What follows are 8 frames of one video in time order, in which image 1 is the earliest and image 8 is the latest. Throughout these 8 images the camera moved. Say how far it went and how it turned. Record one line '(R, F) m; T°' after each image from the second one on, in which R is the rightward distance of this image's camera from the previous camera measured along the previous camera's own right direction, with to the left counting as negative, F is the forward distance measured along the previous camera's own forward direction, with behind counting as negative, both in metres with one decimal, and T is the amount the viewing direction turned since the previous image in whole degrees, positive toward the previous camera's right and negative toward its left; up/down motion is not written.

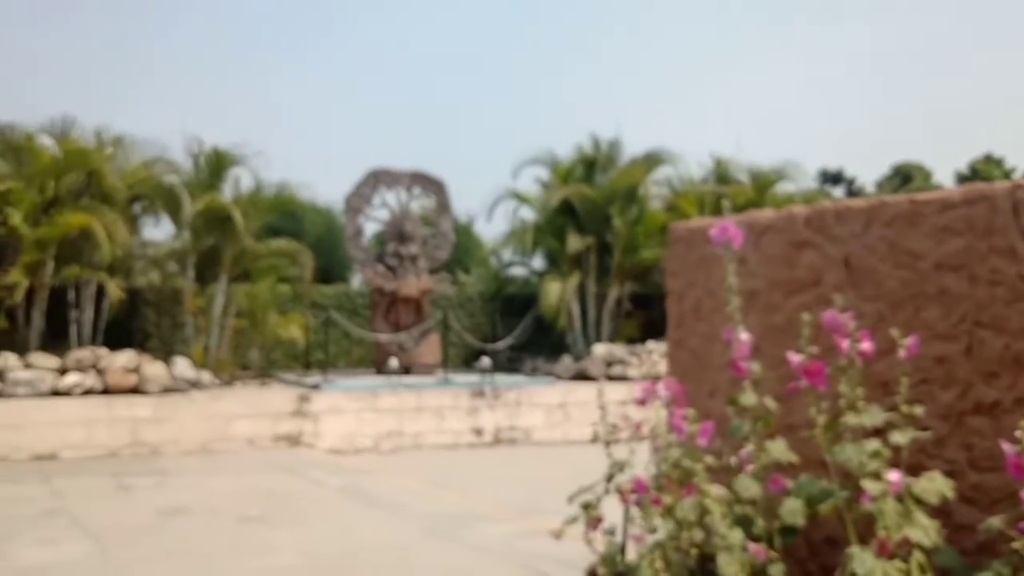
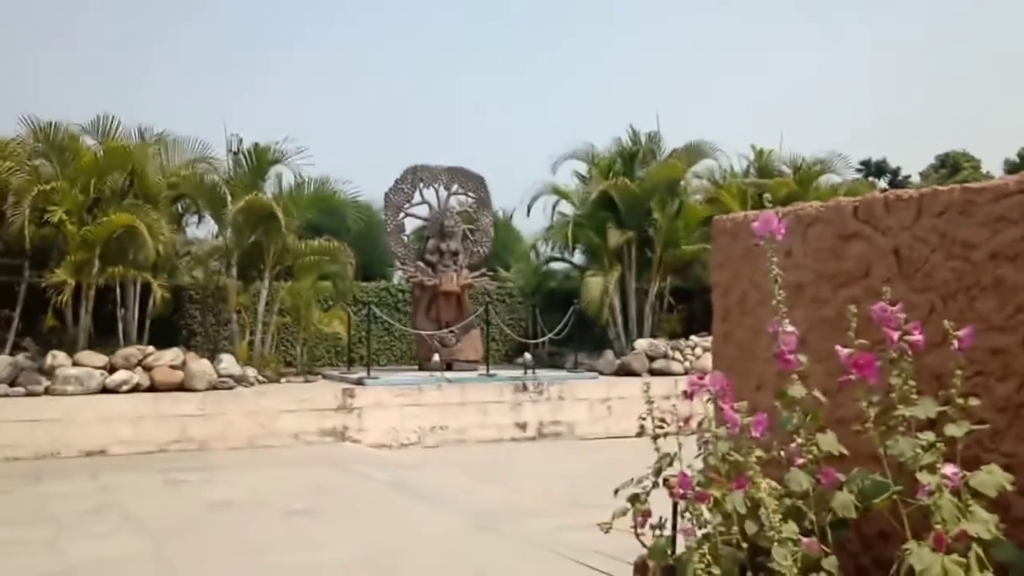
(0.0, 0.0) m; -2°
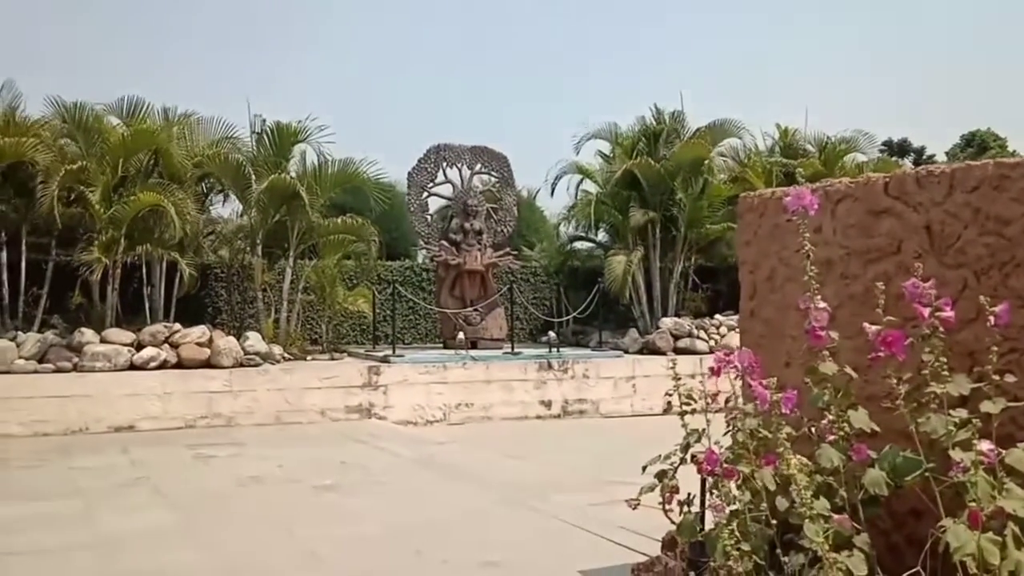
(0.0, 0.0) m; -1°
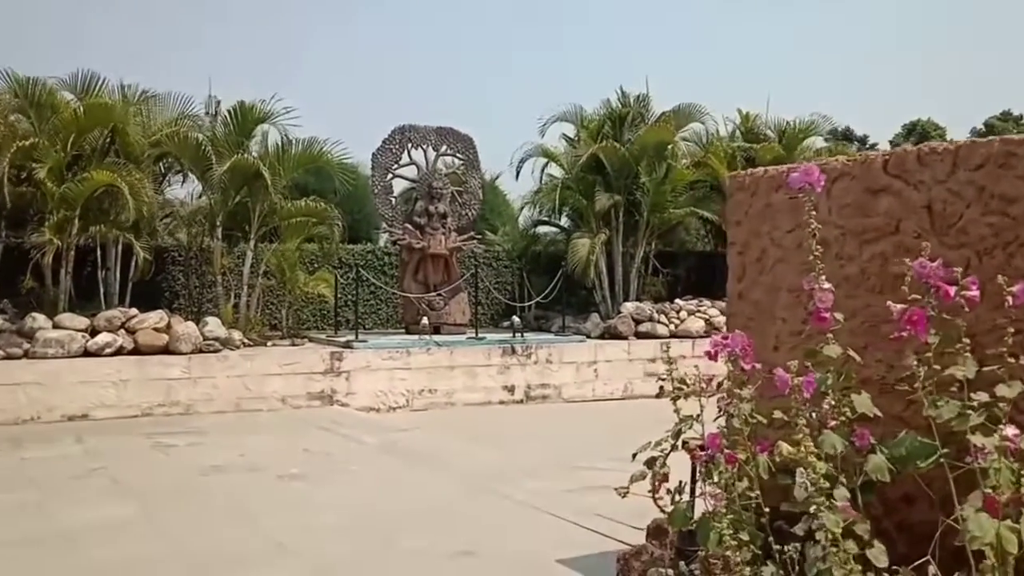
(-0.1, +0.1) m; +3°
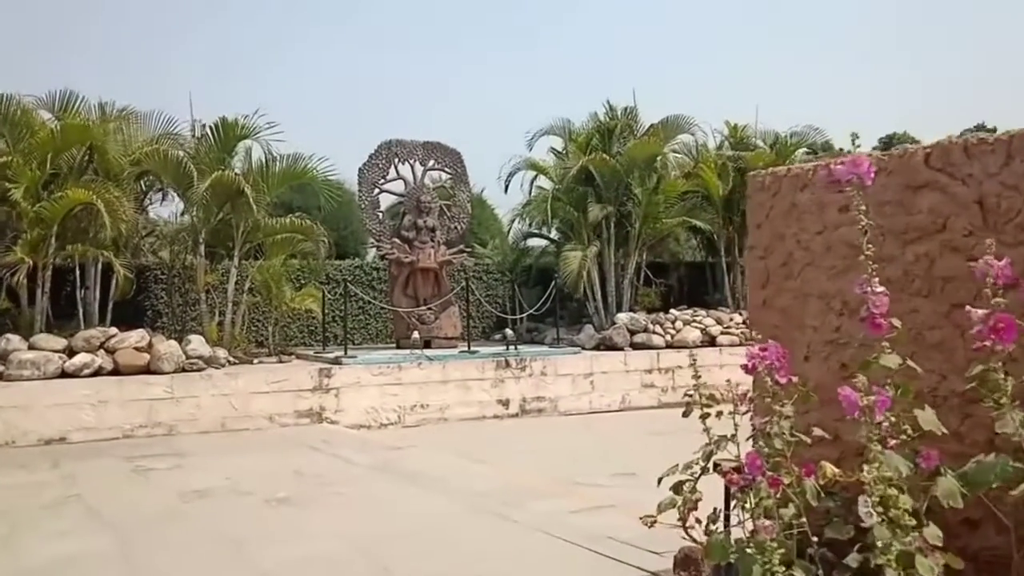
(-0.1, +0.3) m; +1°
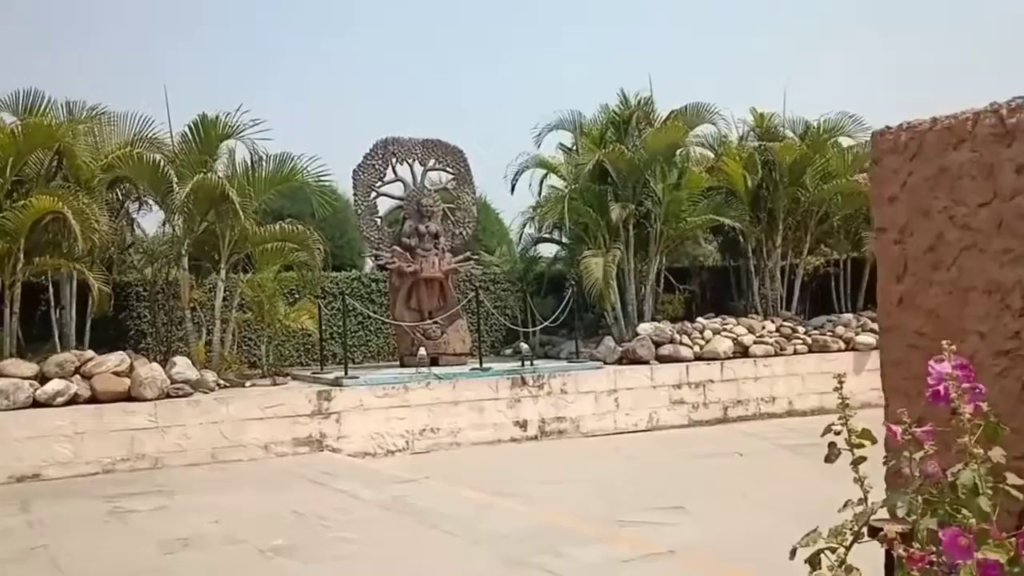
(-0.2, +0.8) m; 0°
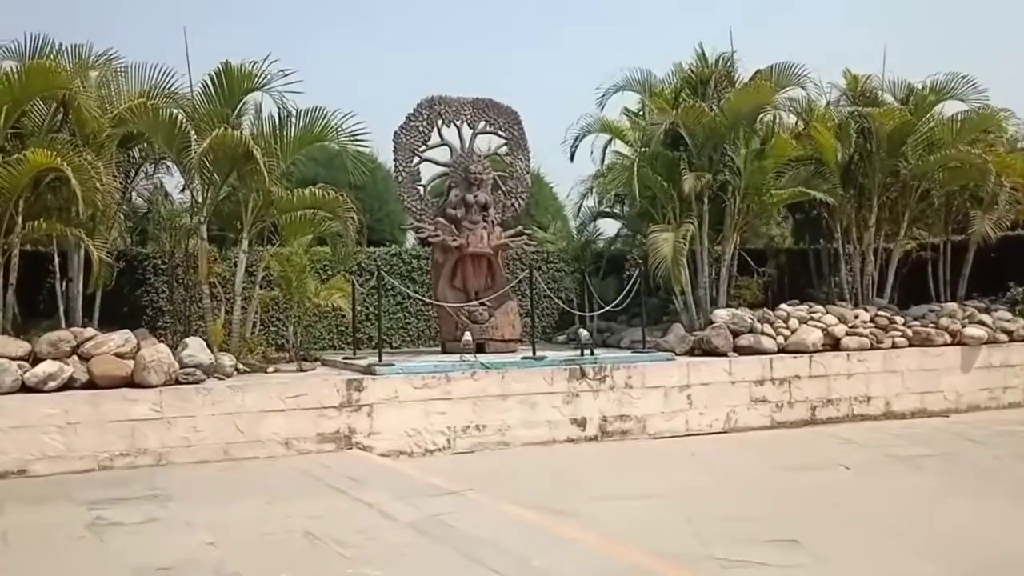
(-0.1, +1.2) m; -3°
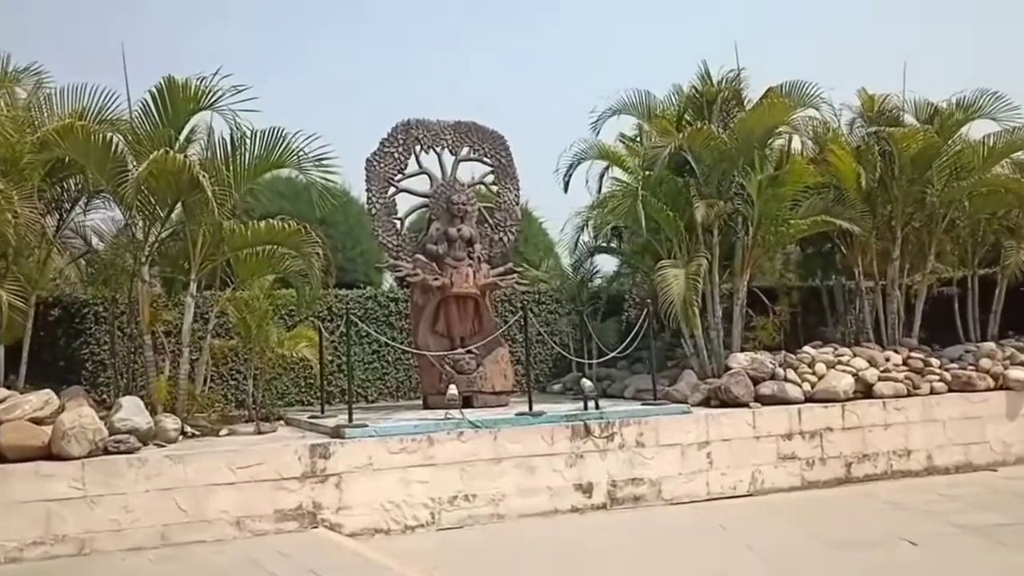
(-0.1, +1.1) m; +1°
